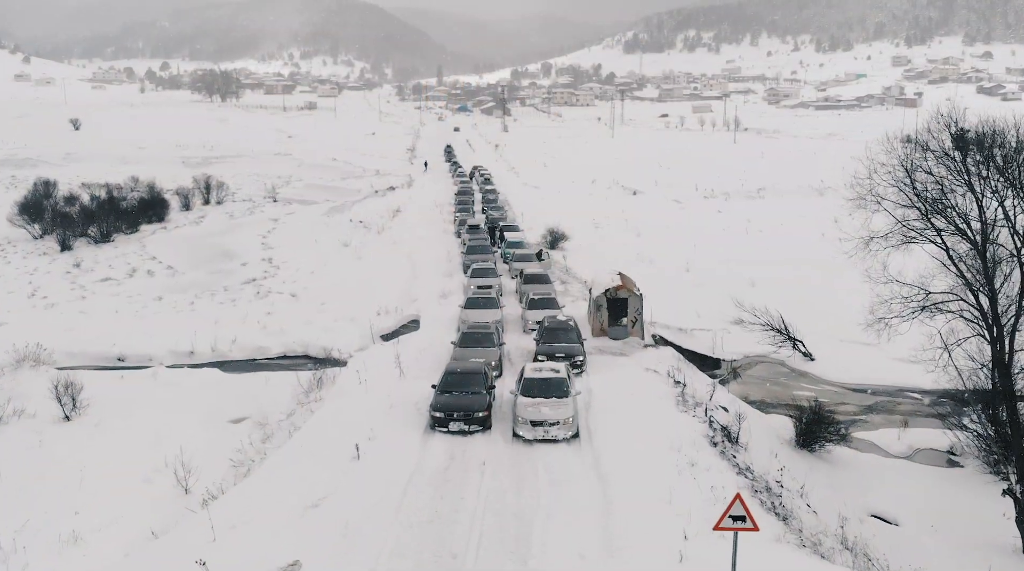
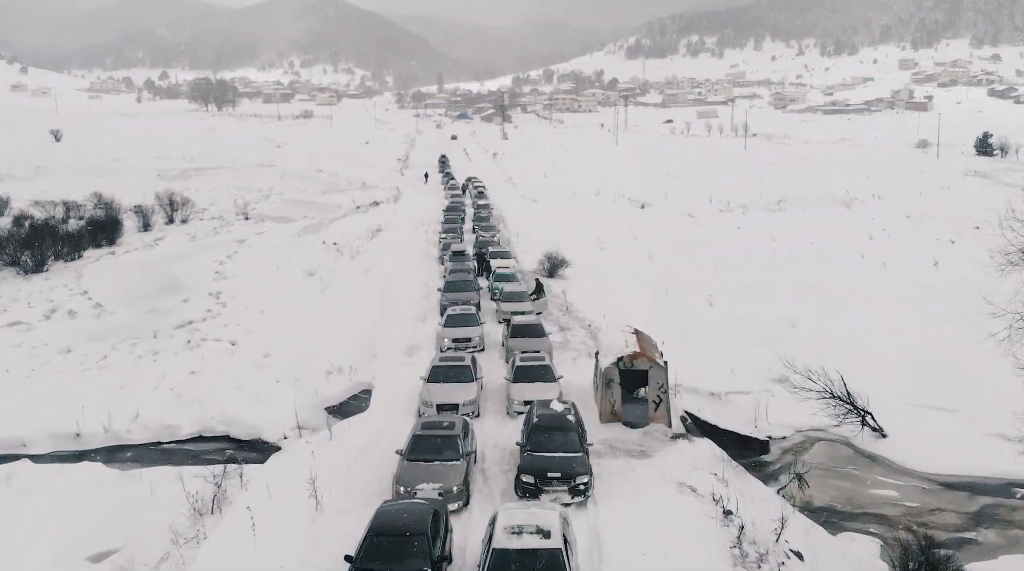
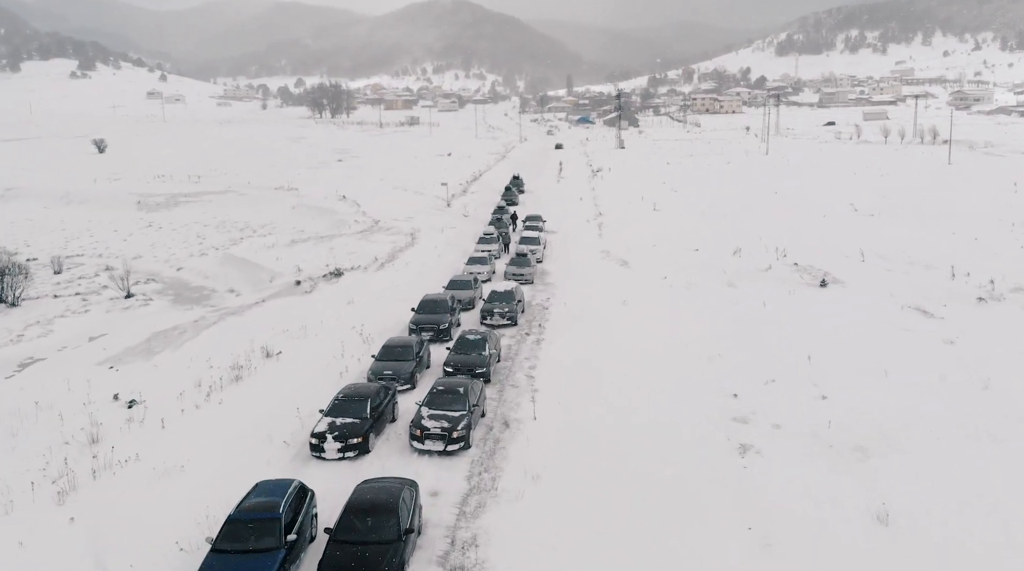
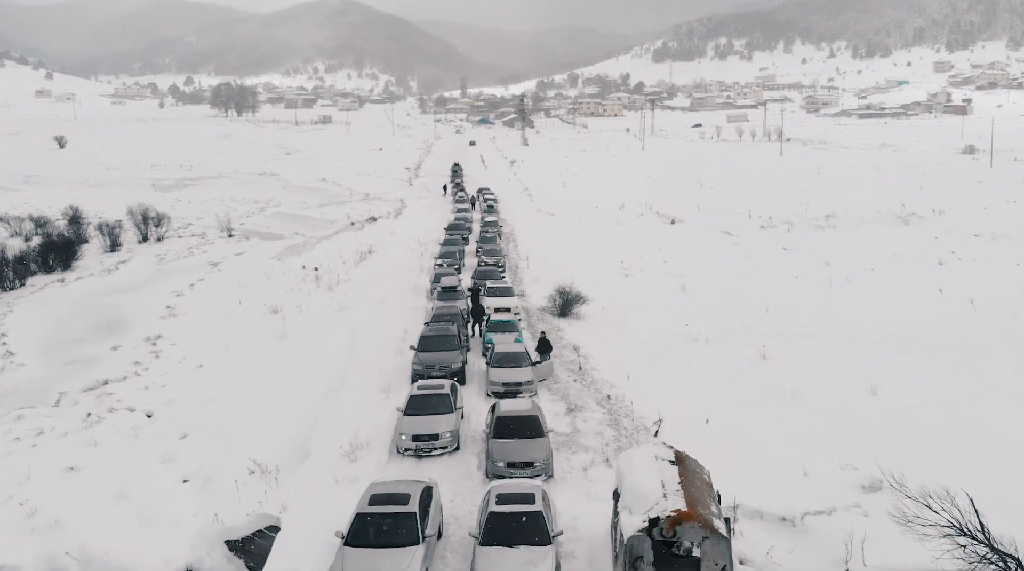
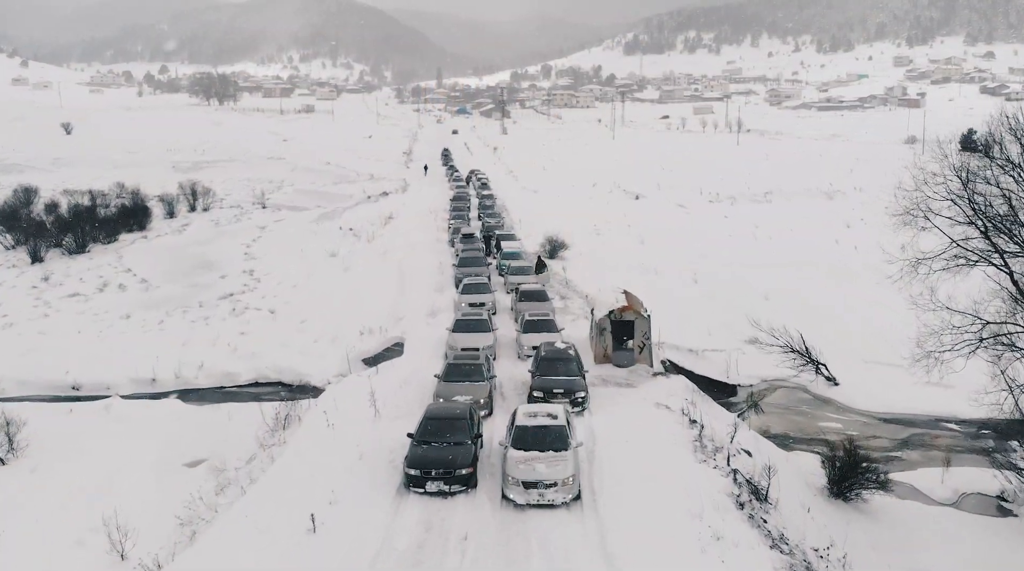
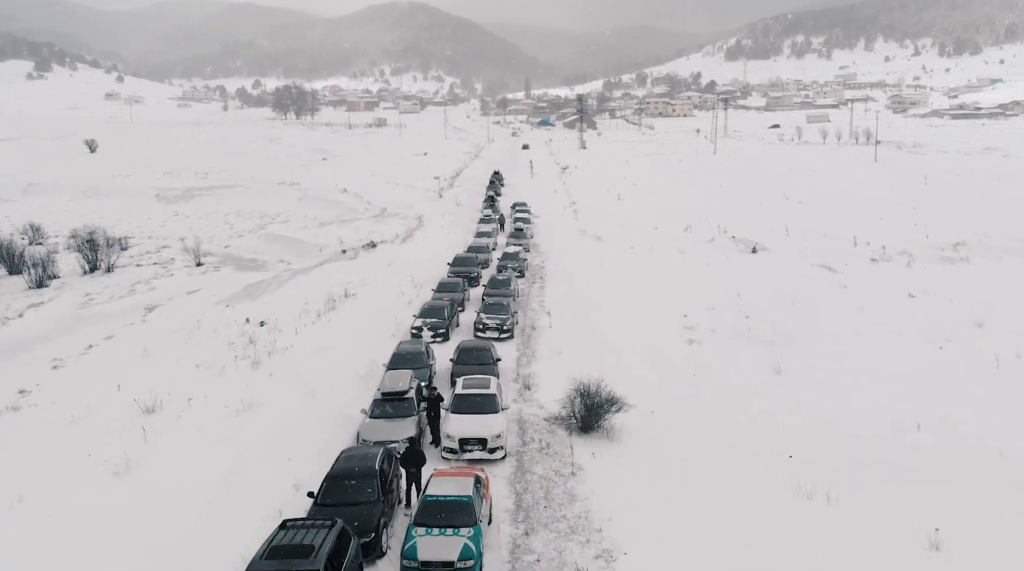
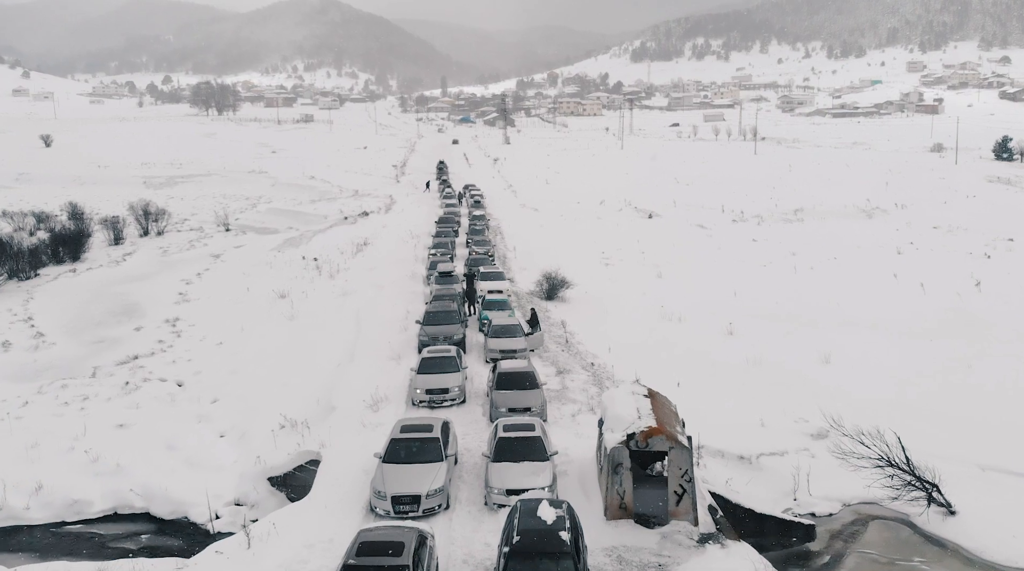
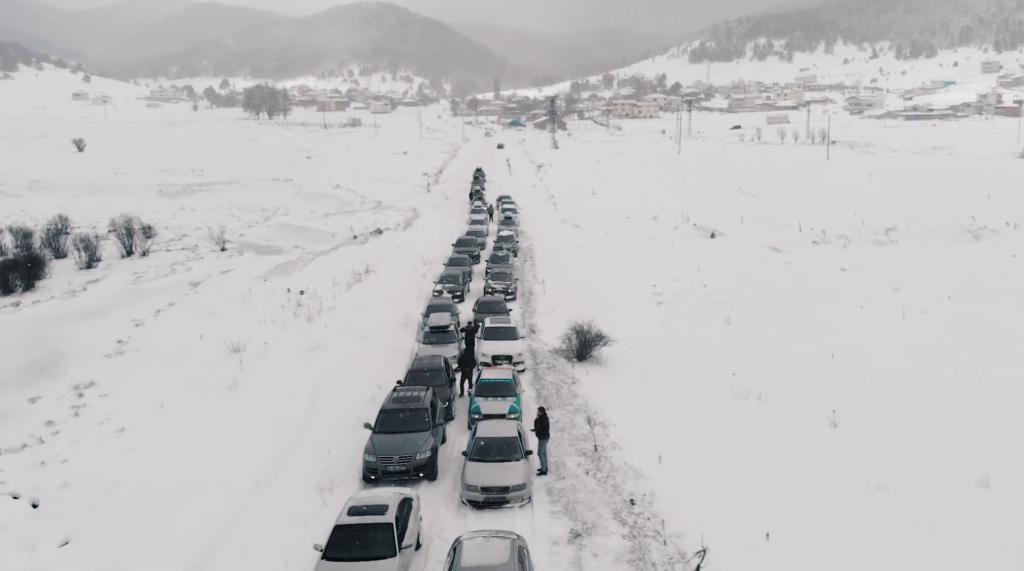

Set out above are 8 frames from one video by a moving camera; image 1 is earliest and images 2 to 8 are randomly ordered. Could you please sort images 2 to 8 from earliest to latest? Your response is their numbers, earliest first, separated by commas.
5, 2, 7, 4, 8, 6, 3
